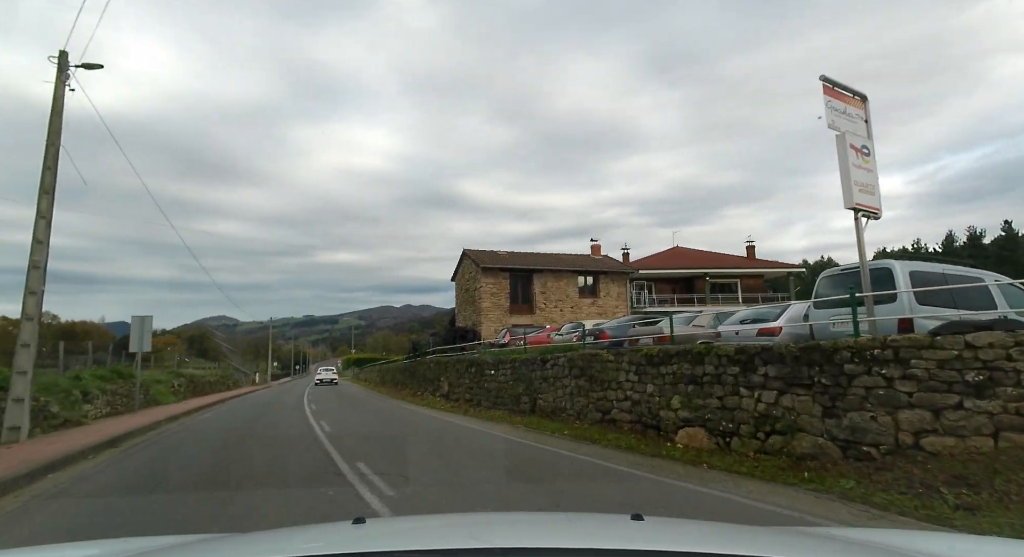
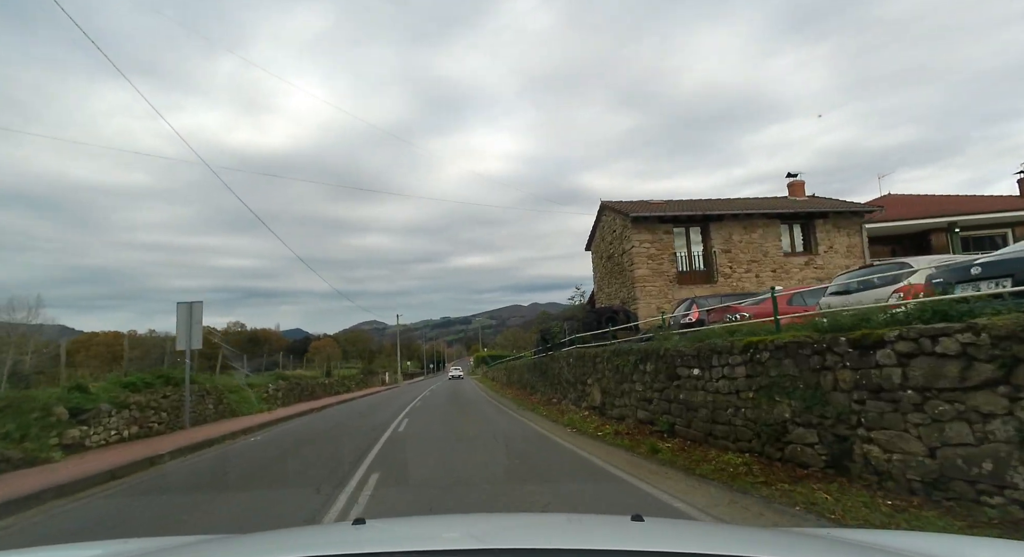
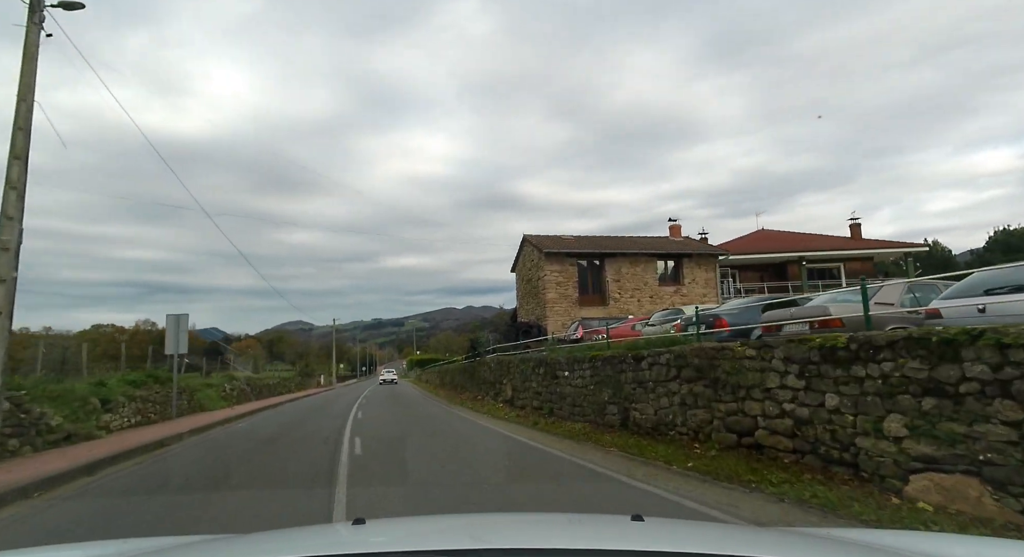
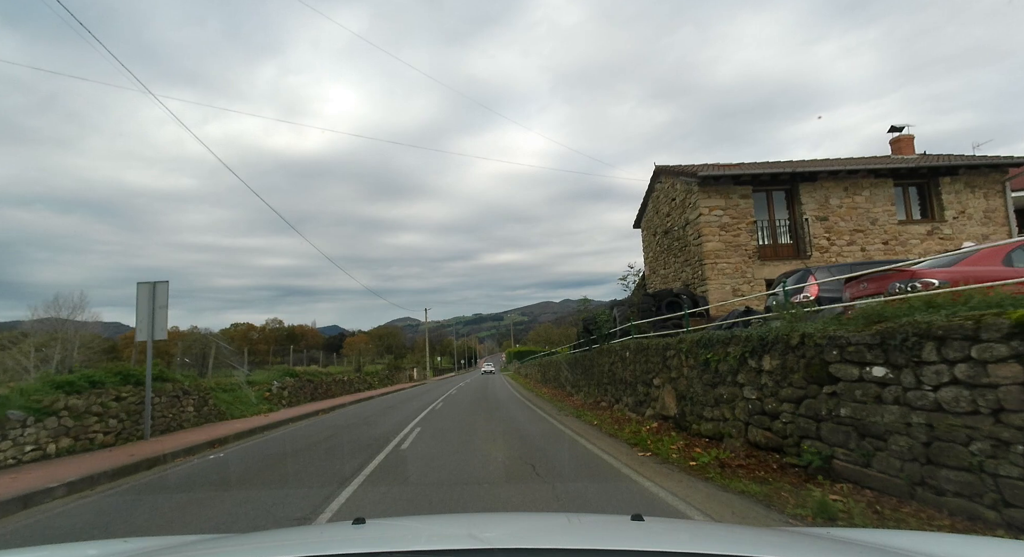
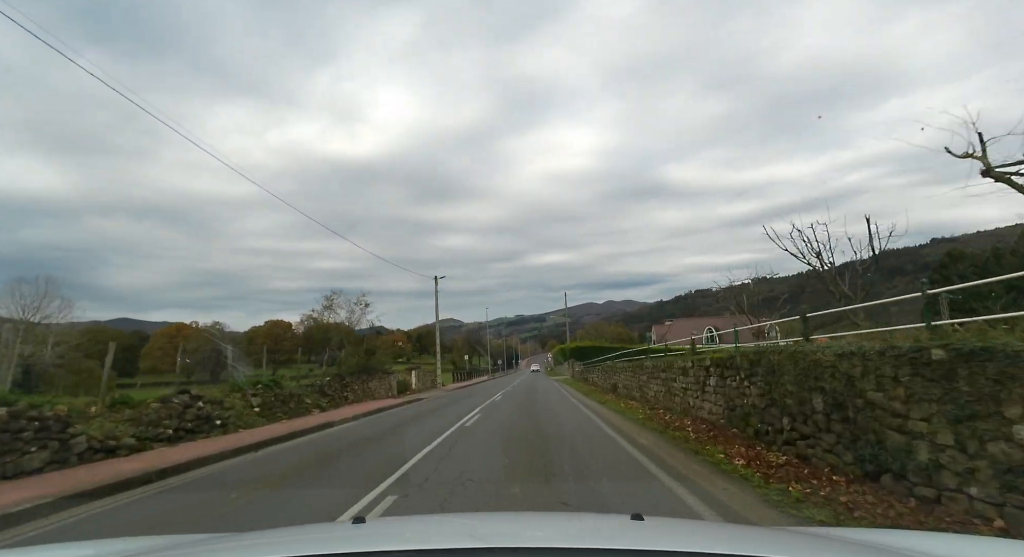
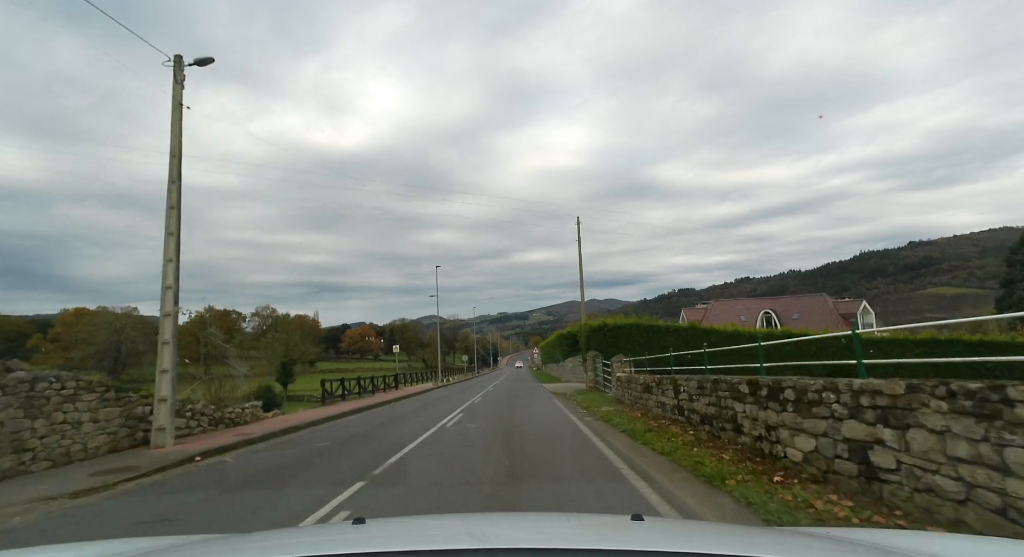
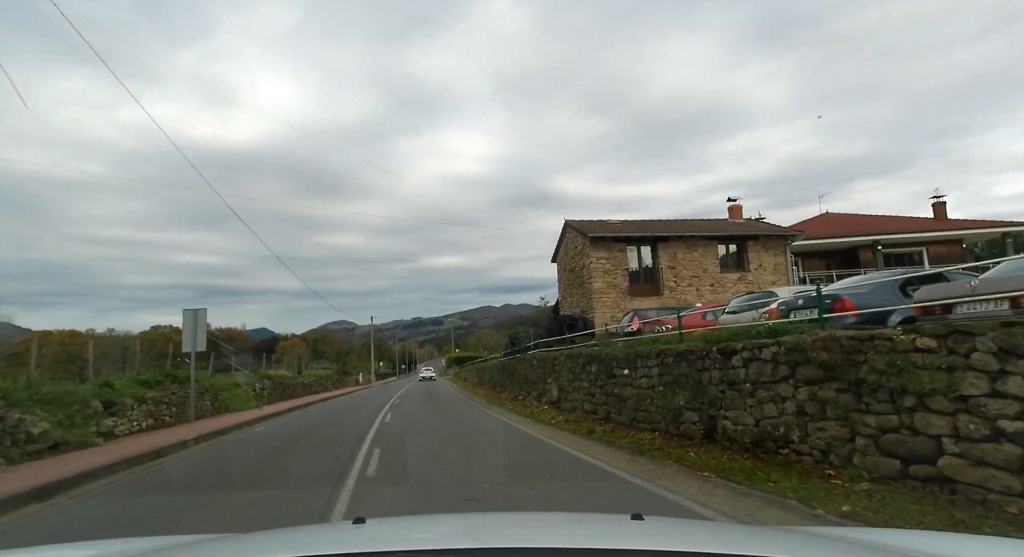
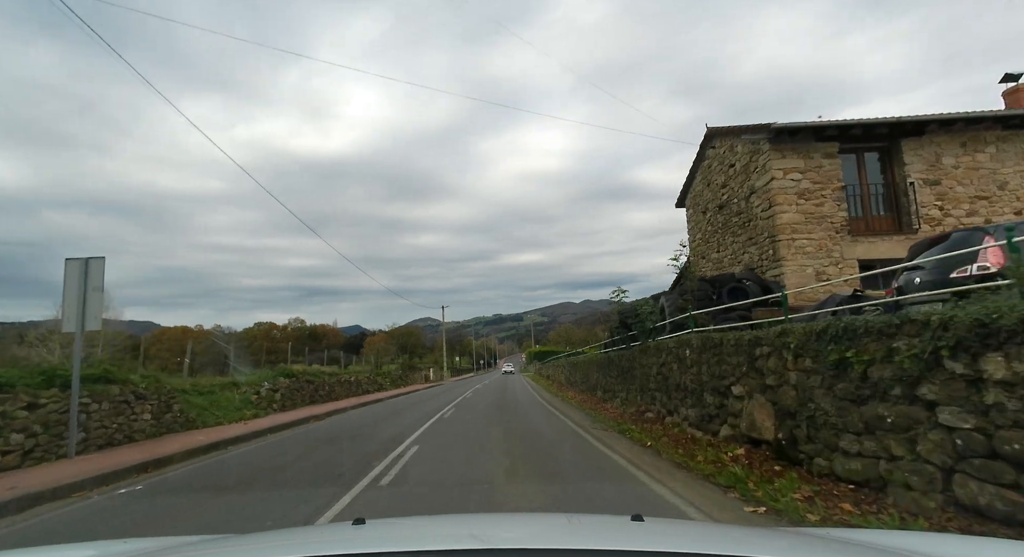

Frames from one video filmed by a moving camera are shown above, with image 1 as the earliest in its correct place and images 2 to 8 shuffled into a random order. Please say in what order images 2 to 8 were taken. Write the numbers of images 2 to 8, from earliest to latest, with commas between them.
3, 7, 2, 4, 8, 5, 6
